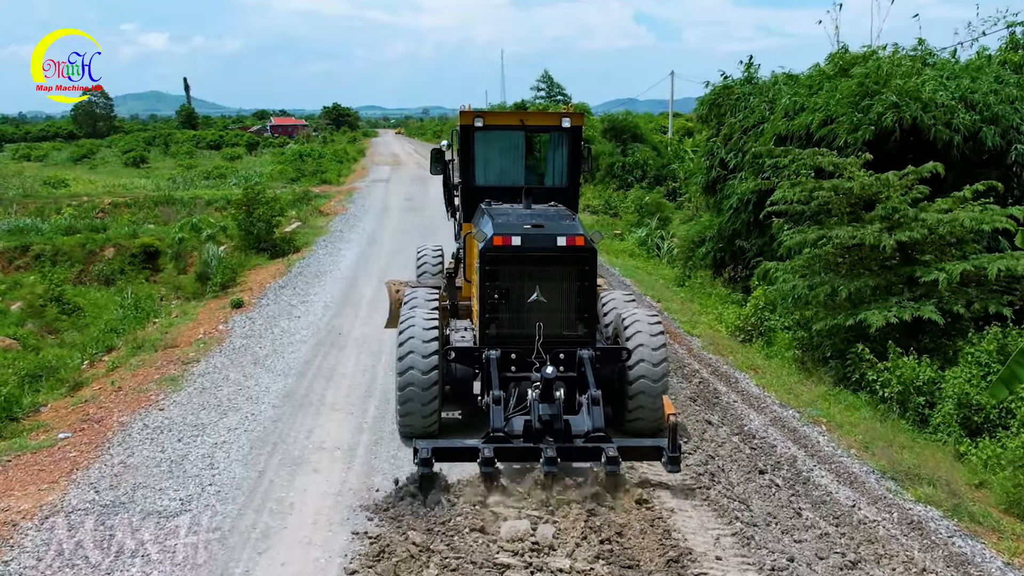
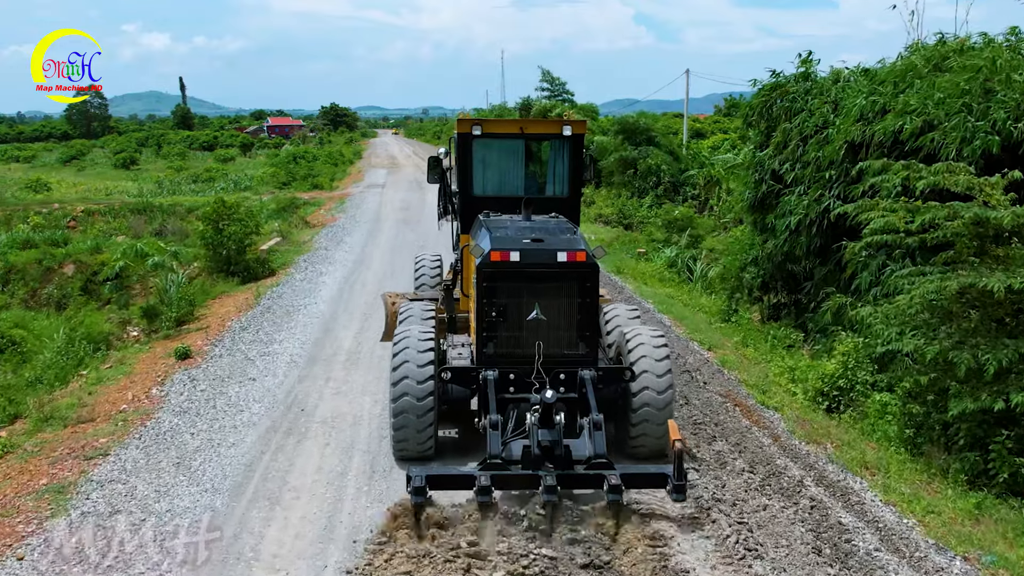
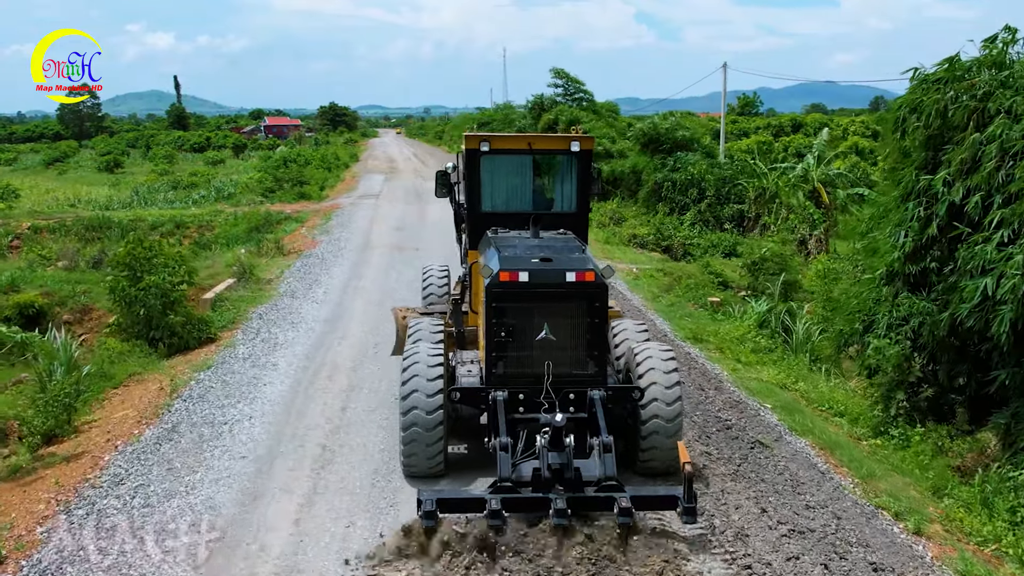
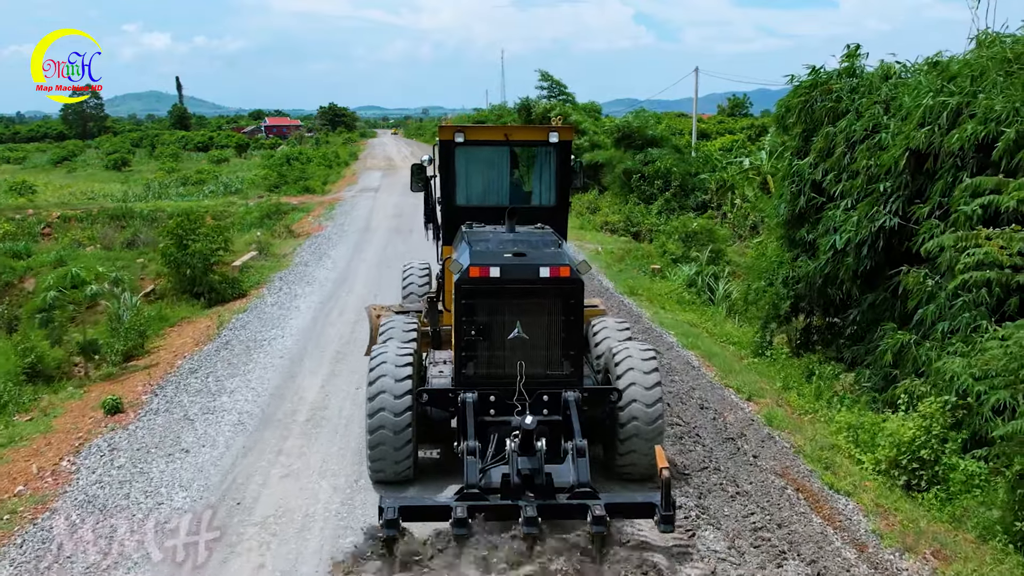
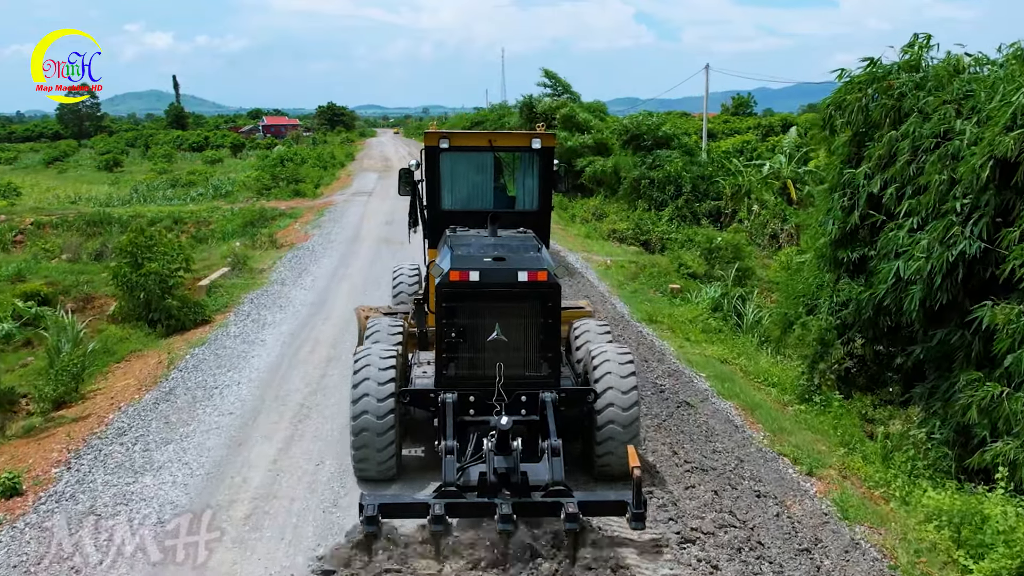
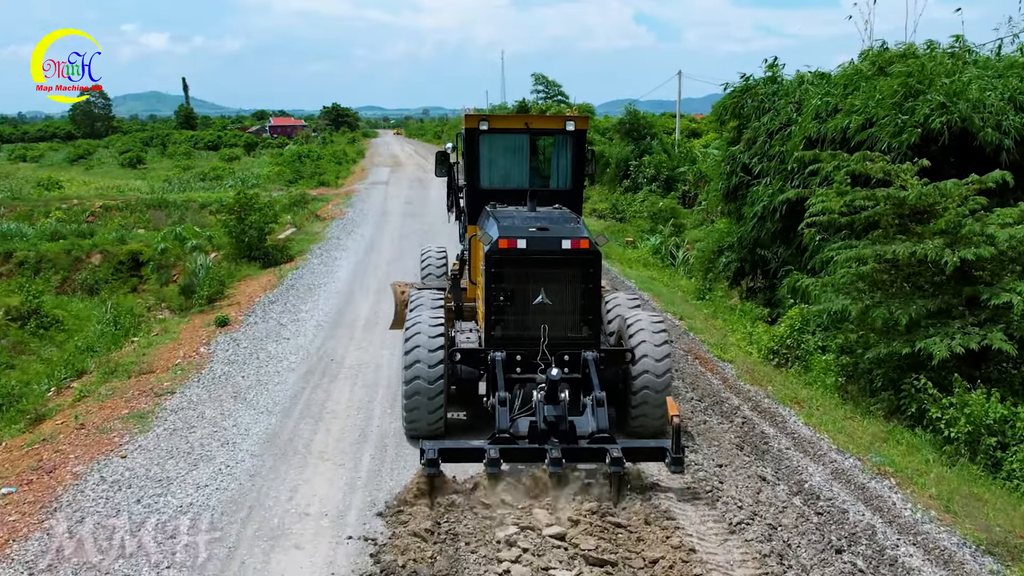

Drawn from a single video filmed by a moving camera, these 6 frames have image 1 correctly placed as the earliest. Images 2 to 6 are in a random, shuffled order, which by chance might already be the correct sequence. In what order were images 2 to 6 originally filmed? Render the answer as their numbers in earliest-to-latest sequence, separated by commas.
6, 2, 4, 5, 3
